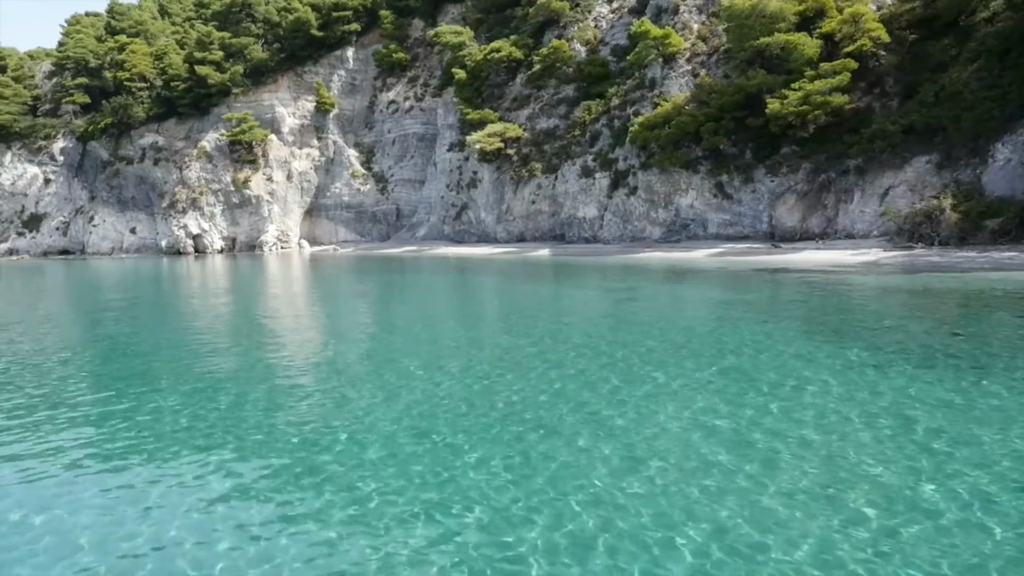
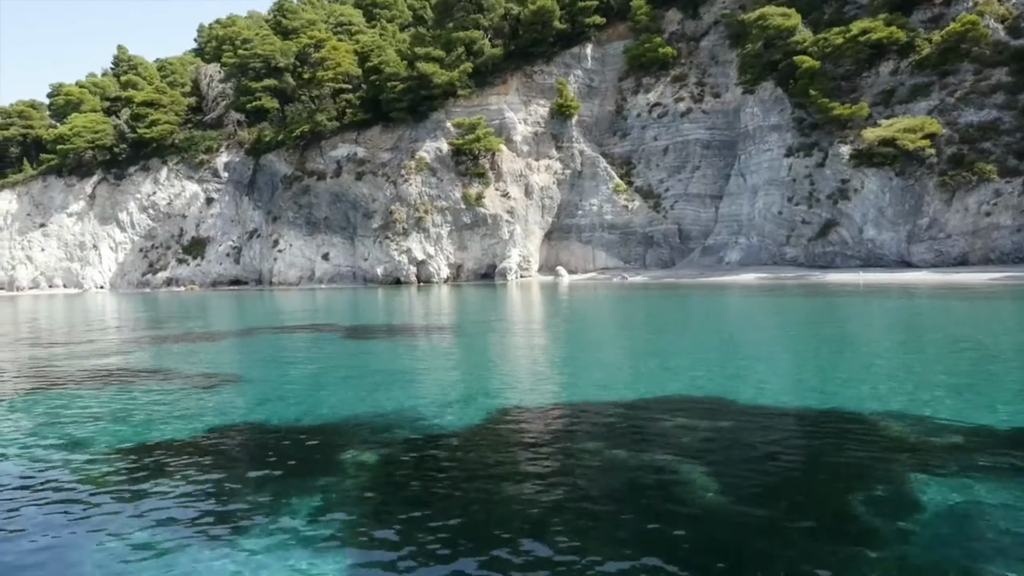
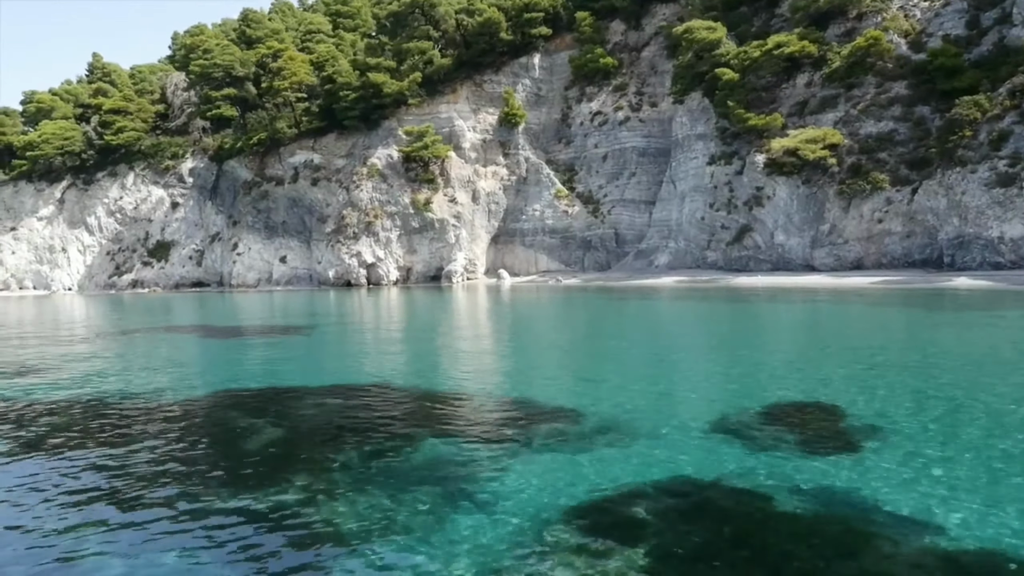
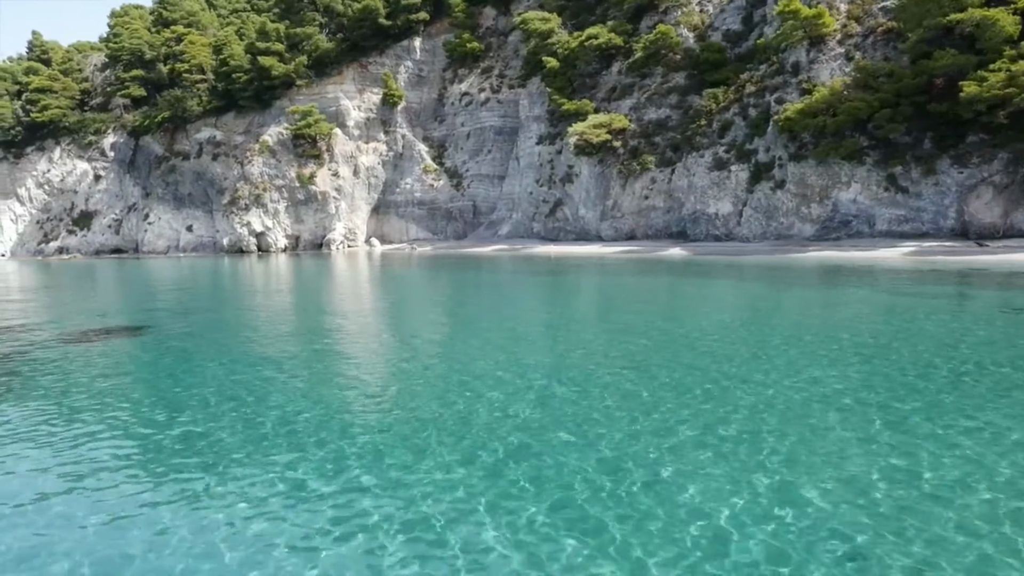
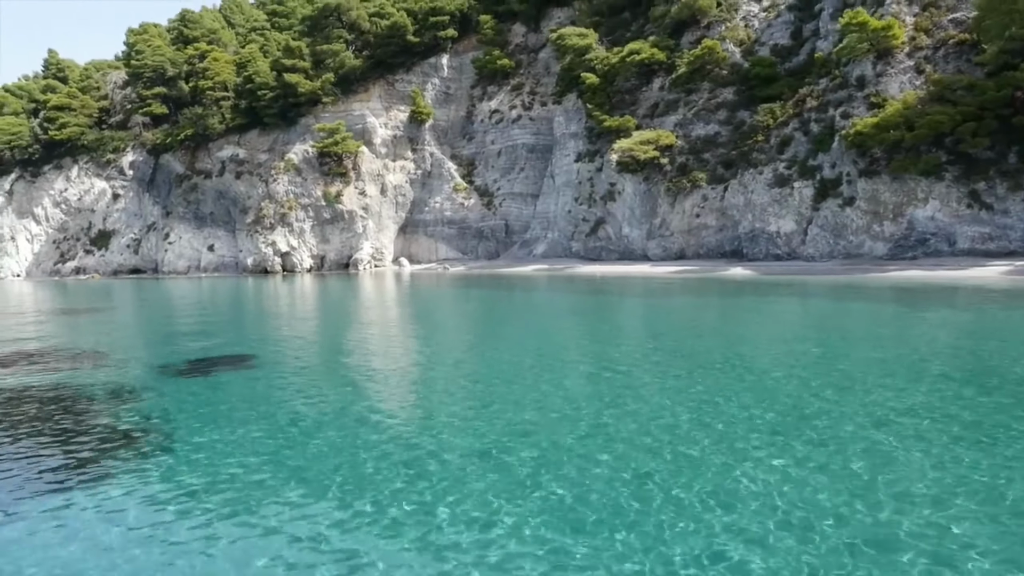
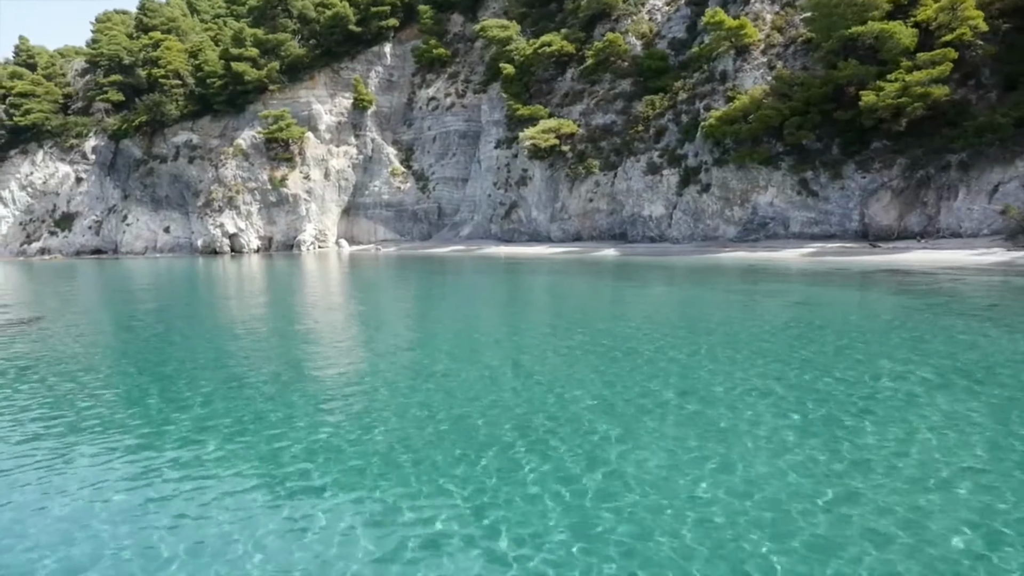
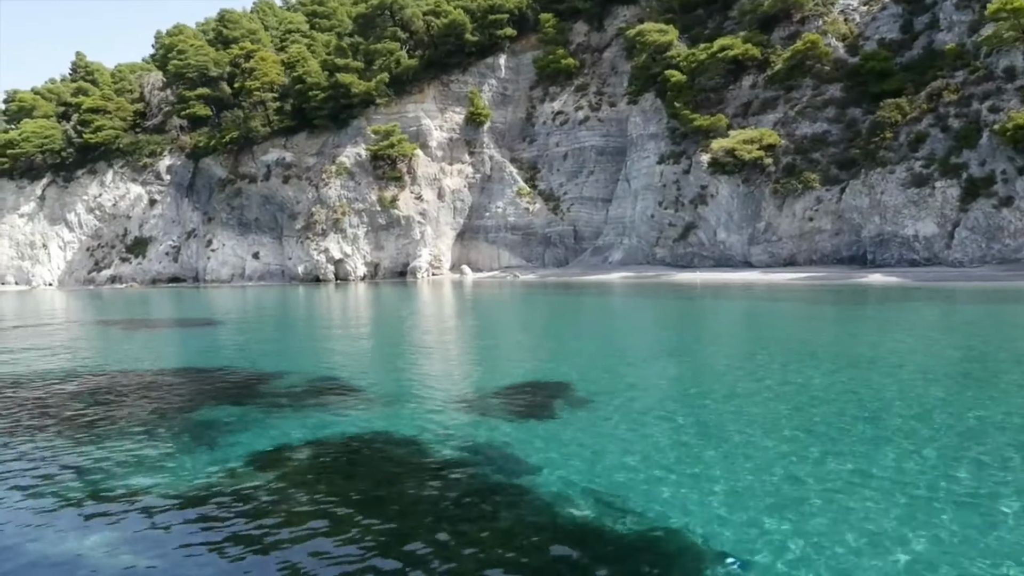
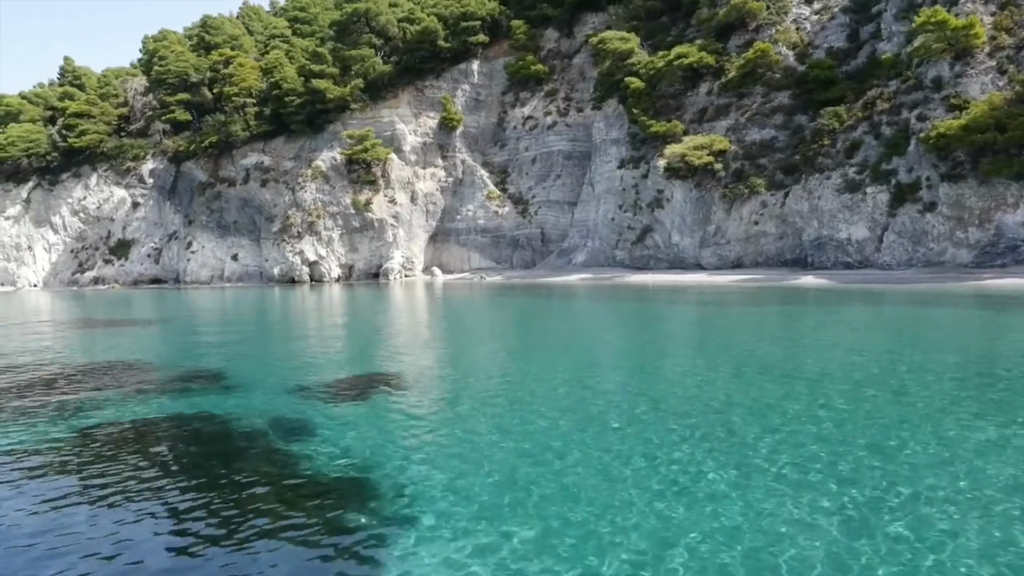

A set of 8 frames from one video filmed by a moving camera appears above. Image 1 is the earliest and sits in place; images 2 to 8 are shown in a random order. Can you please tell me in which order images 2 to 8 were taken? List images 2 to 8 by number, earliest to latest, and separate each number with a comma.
6, 4, 5, 8, 7, 3, 2
